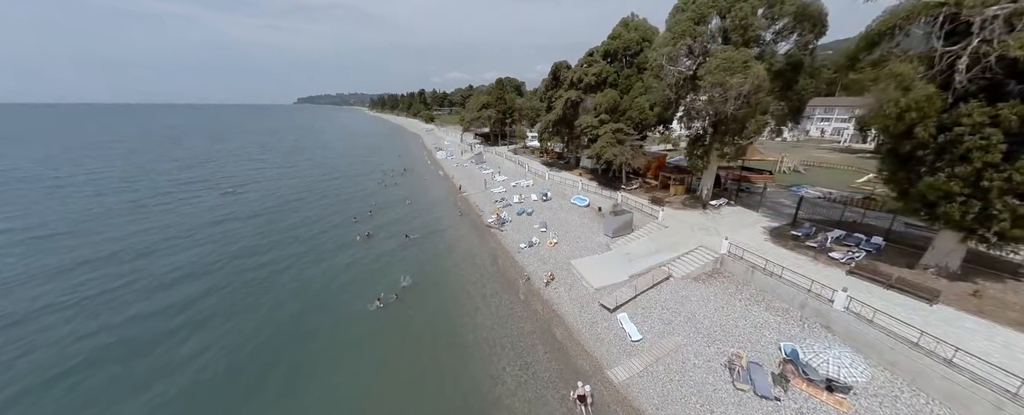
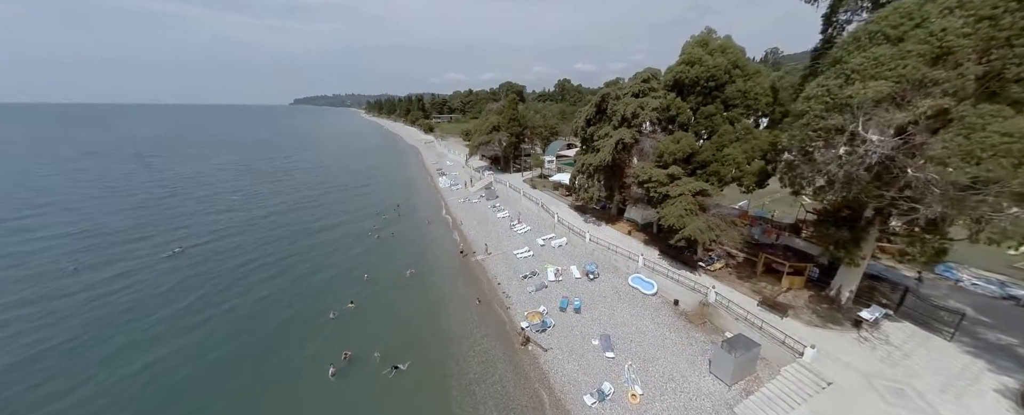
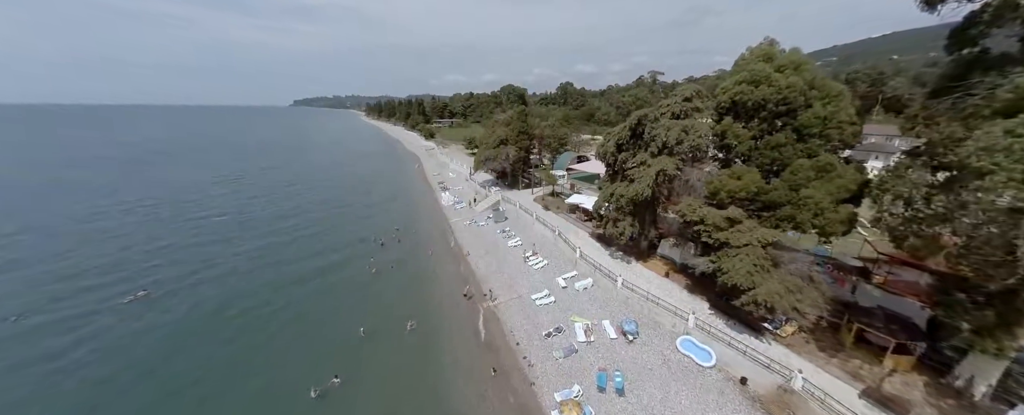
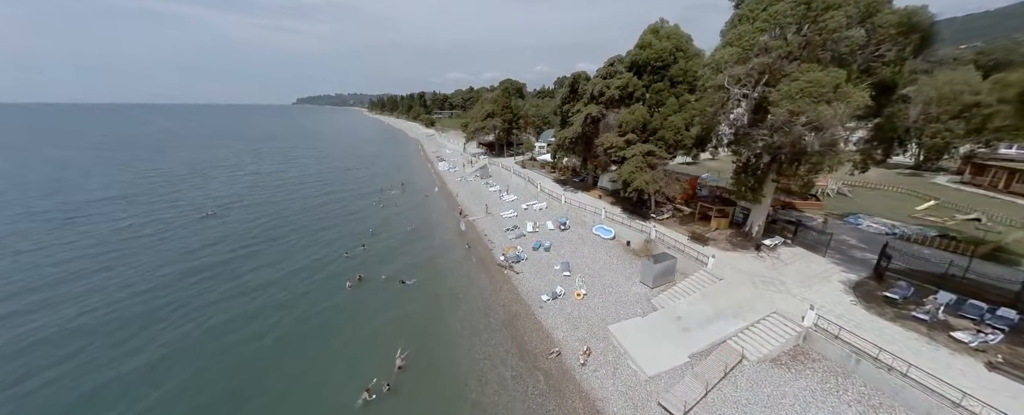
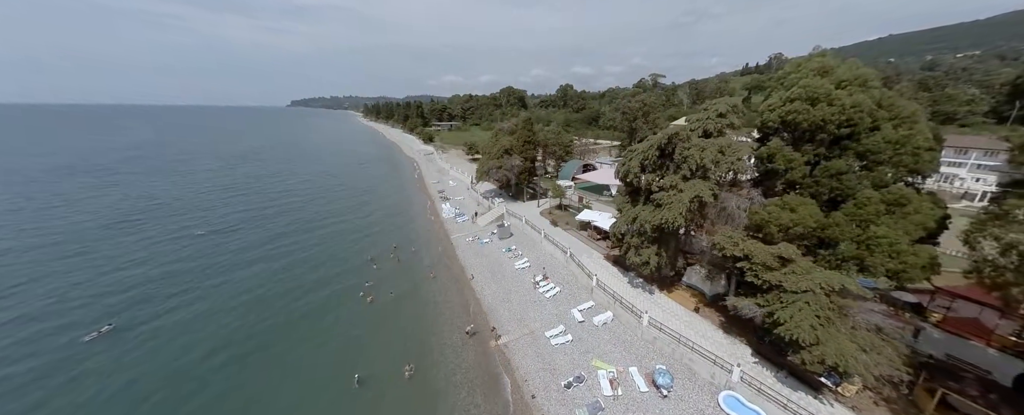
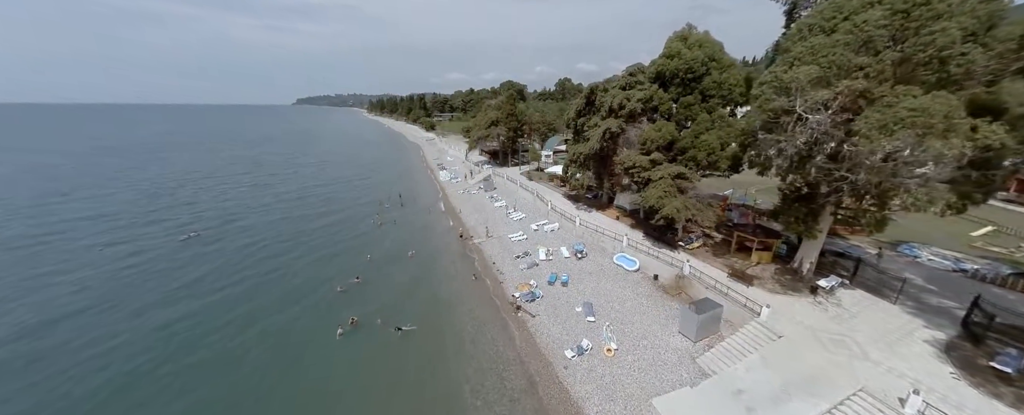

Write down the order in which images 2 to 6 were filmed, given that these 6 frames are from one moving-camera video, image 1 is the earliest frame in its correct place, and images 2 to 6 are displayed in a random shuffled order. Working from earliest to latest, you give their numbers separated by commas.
4, 6, 2, 3, 5
